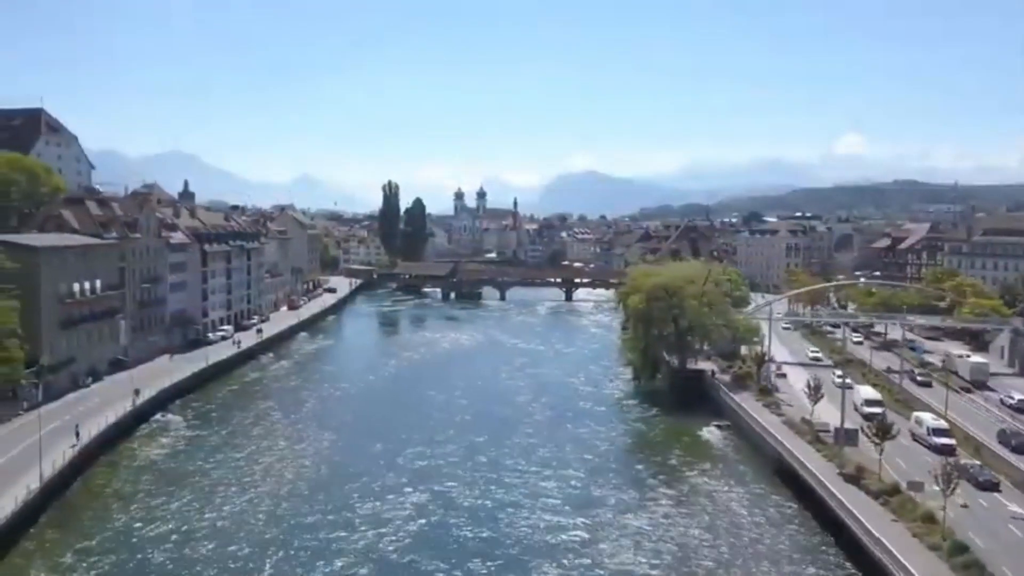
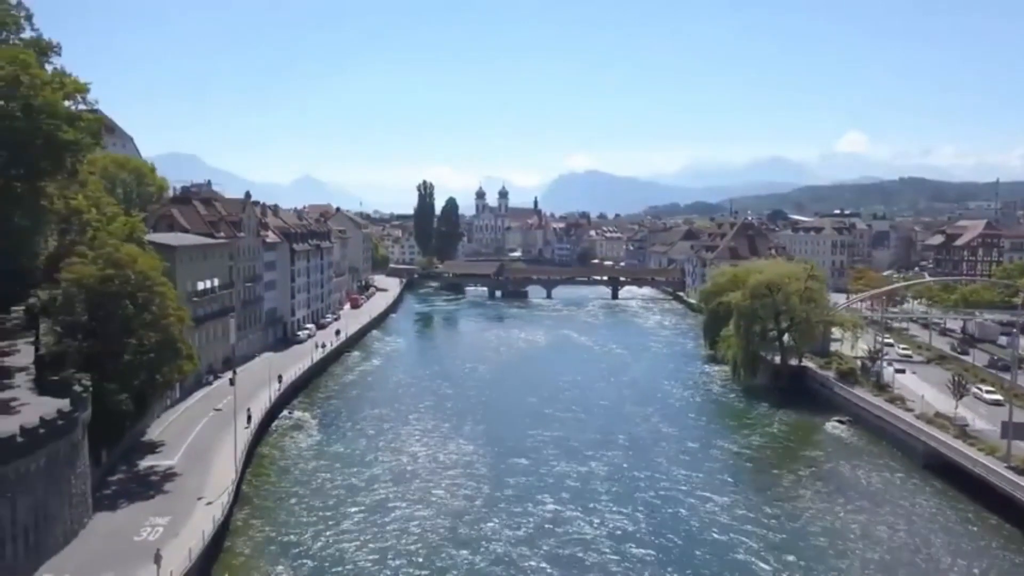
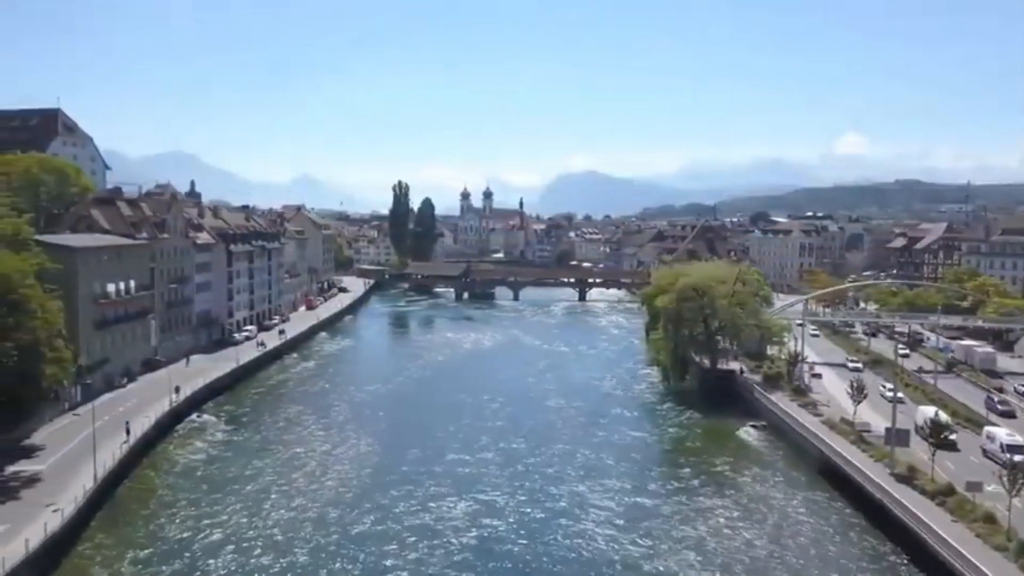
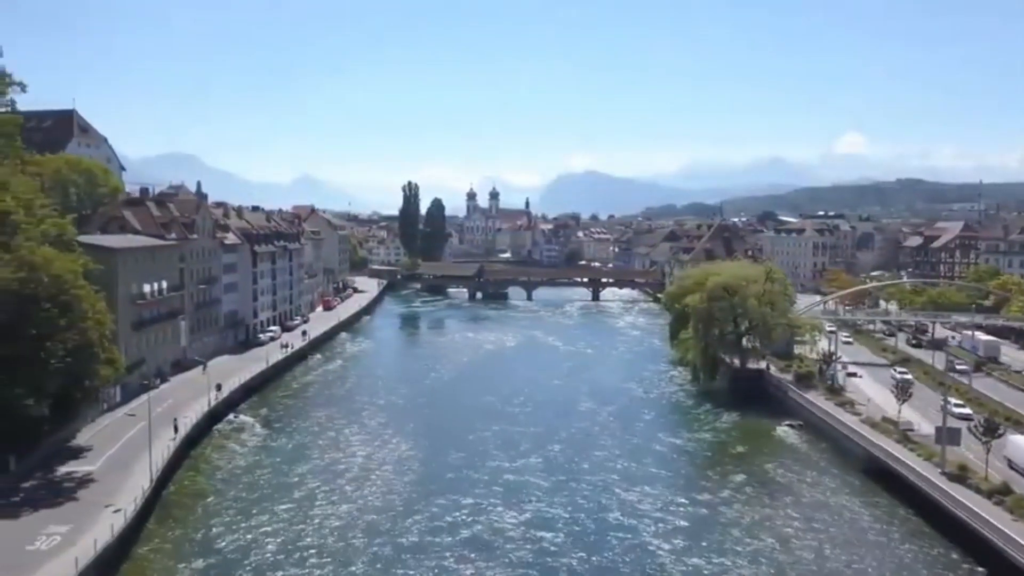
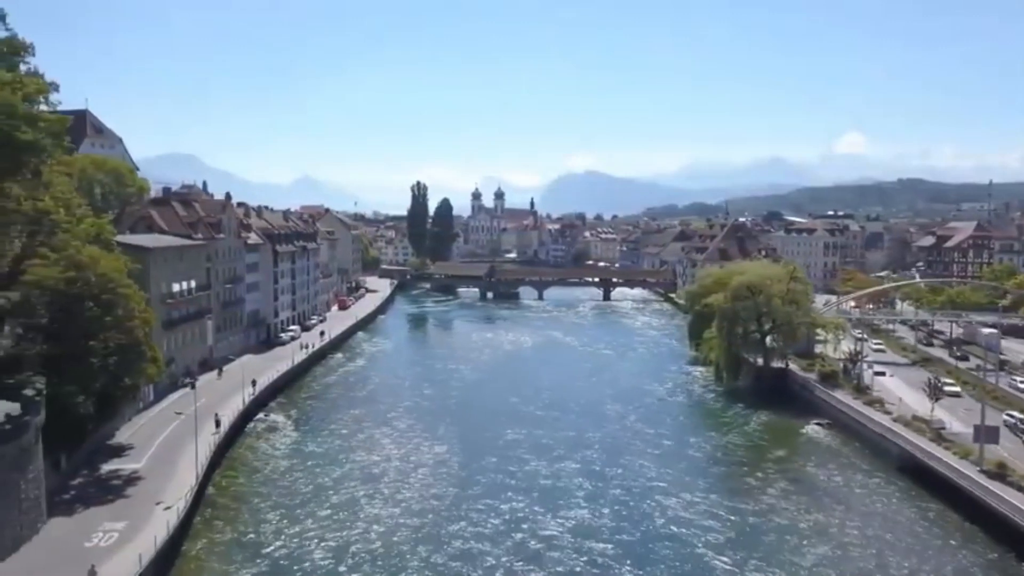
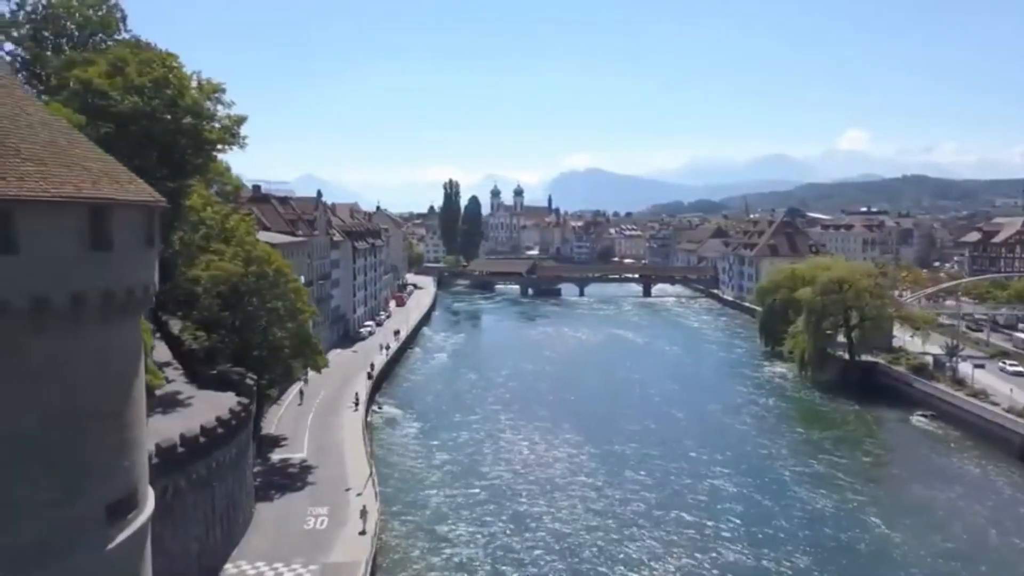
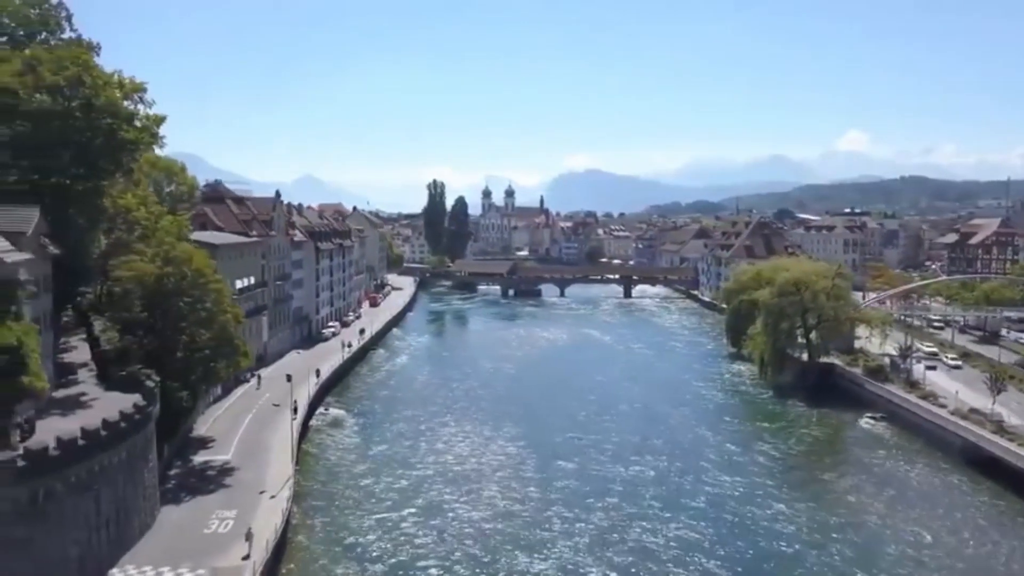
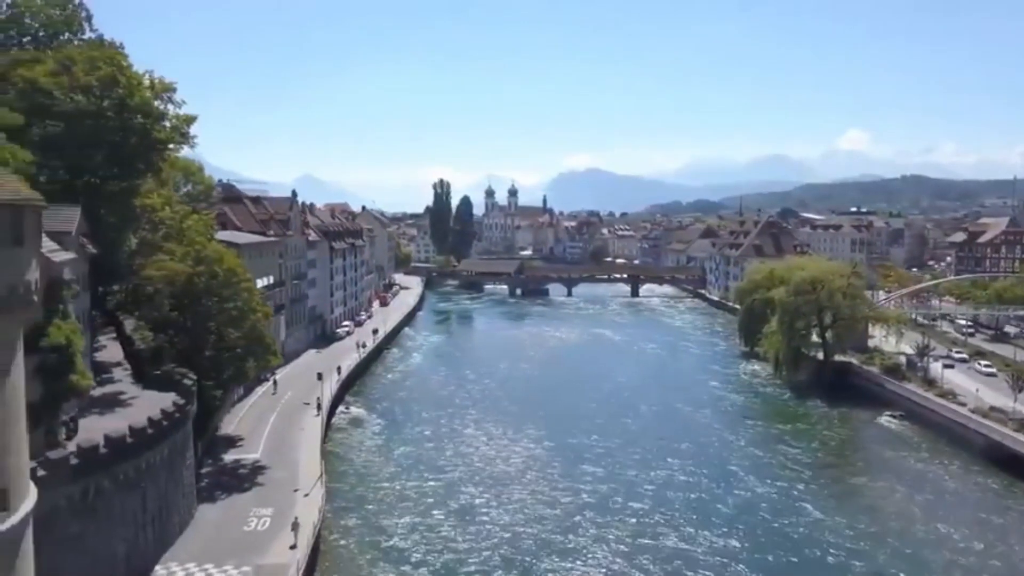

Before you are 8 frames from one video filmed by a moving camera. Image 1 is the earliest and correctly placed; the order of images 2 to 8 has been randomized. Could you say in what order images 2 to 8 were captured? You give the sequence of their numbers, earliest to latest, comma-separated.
3, 4, 5, 2, 7, 8, 6
